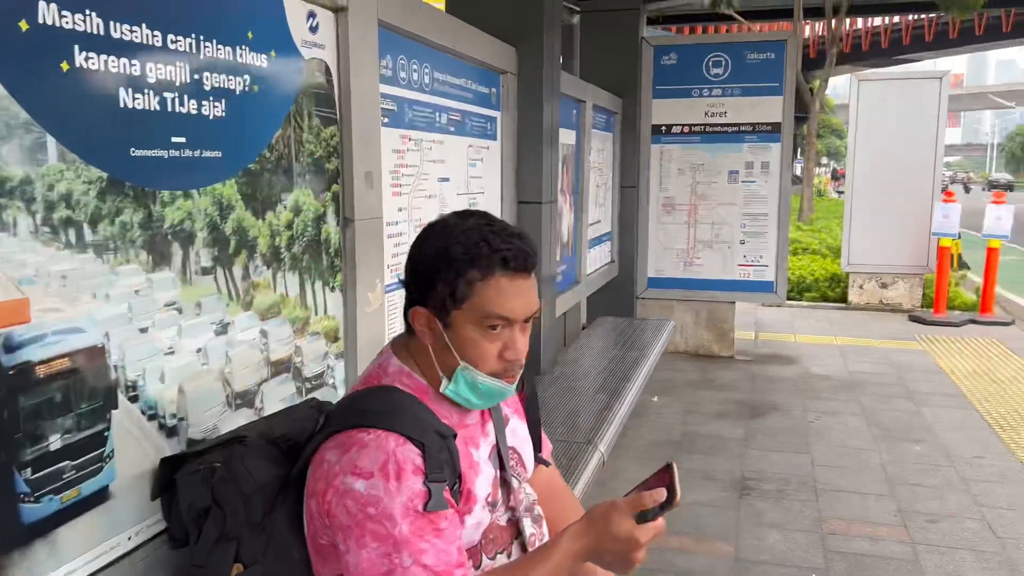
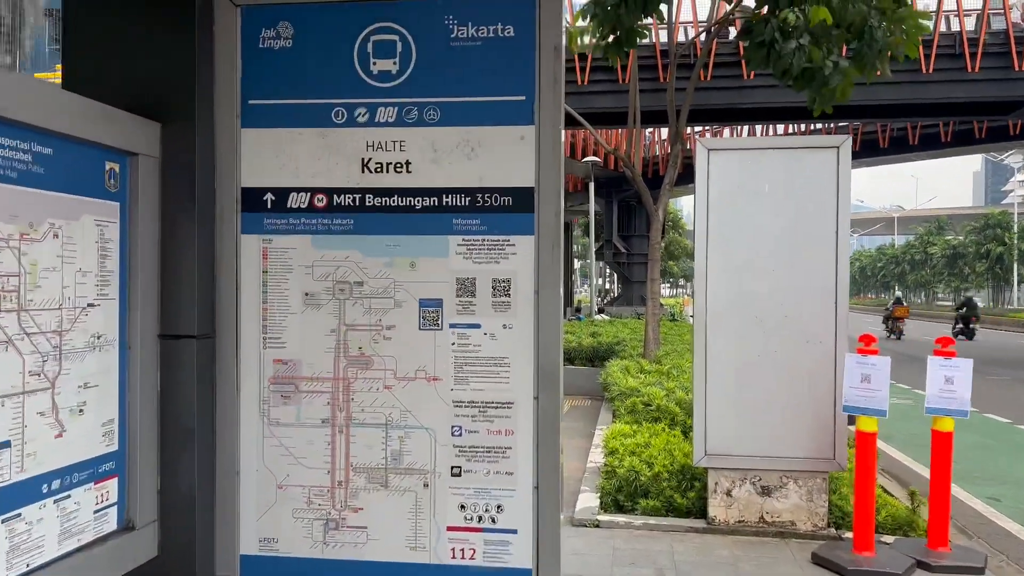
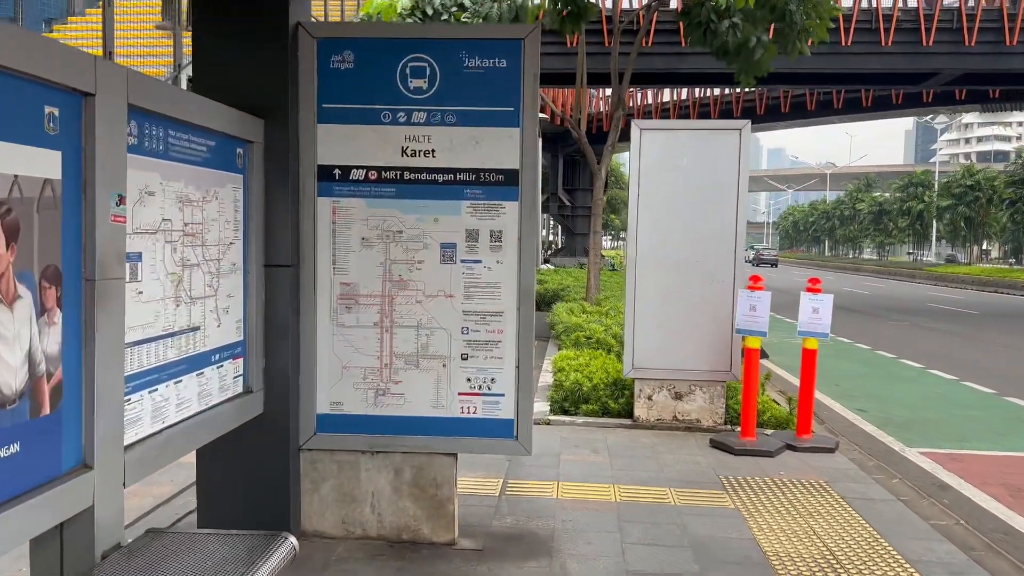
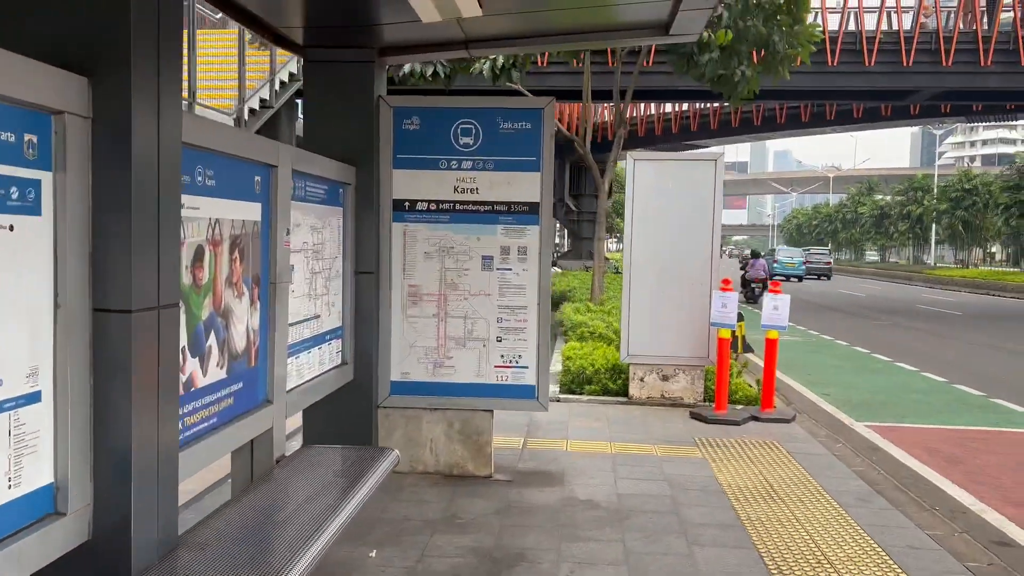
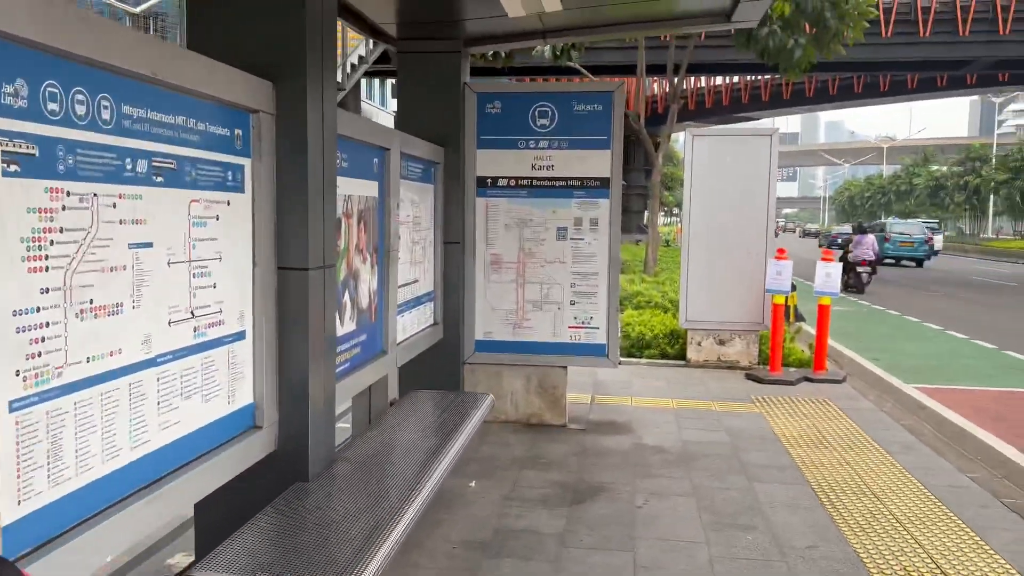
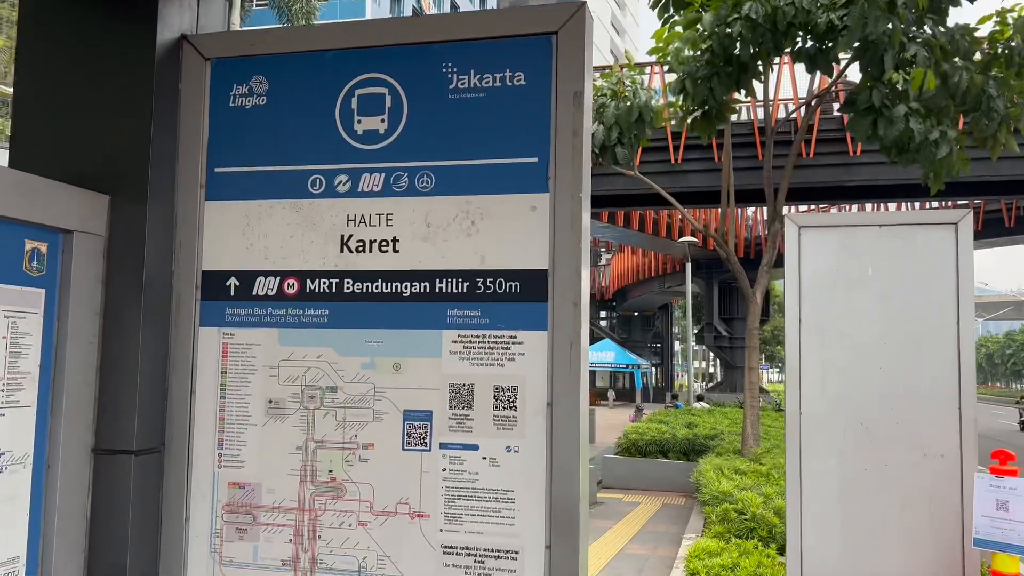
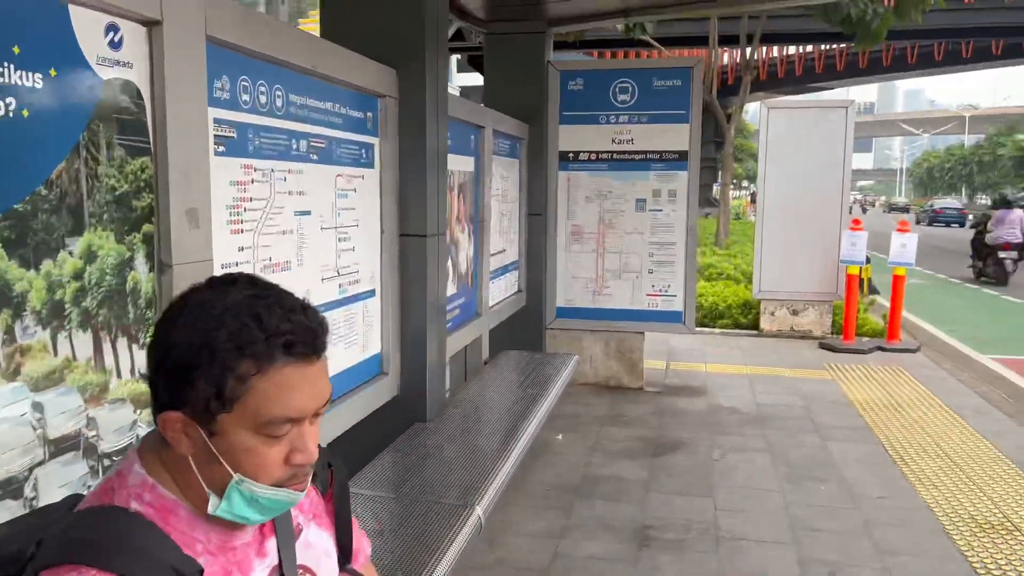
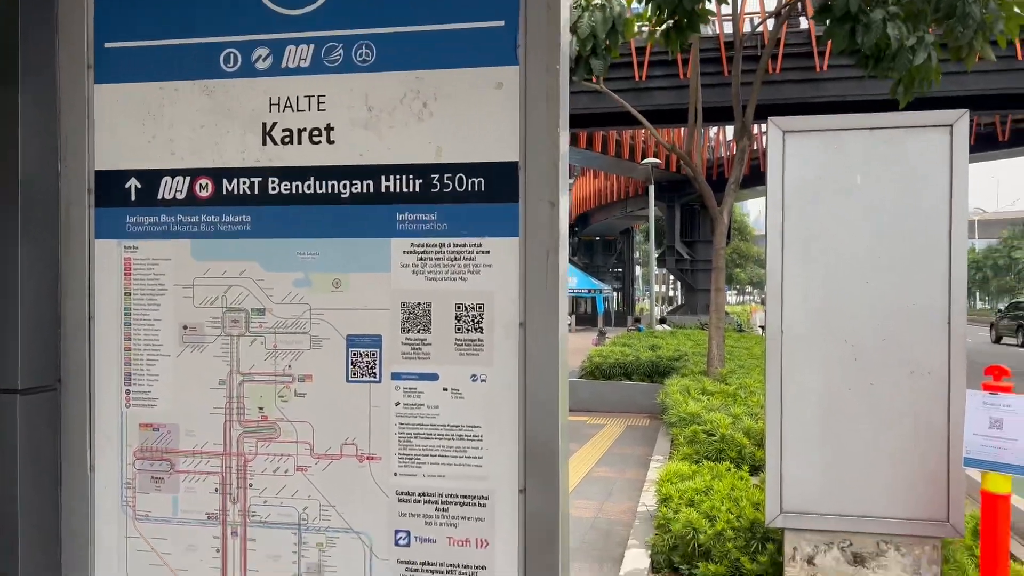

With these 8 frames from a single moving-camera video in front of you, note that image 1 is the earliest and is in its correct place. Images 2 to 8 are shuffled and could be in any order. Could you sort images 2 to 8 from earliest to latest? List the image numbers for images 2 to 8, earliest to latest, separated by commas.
7, 5, 4, 3, 2, 6, 8
